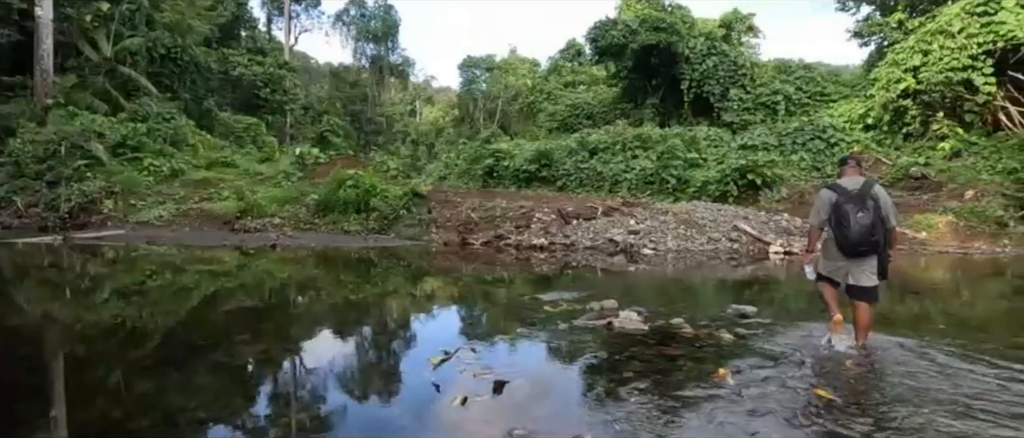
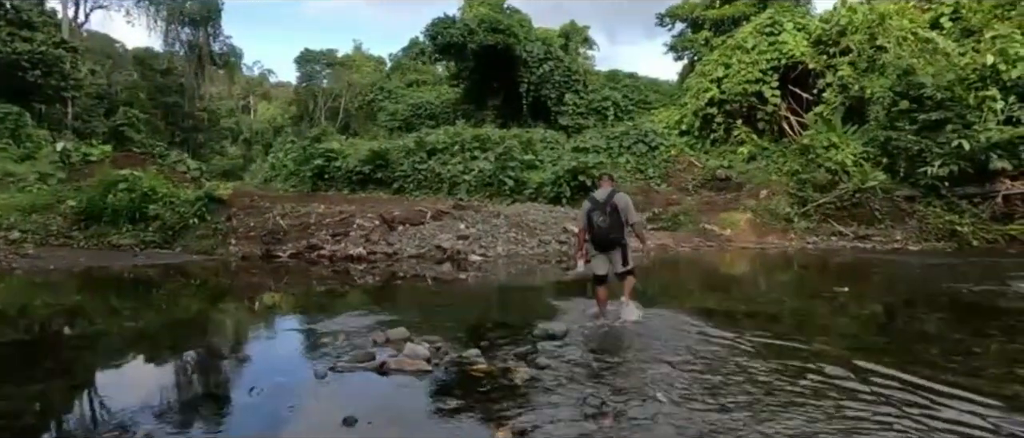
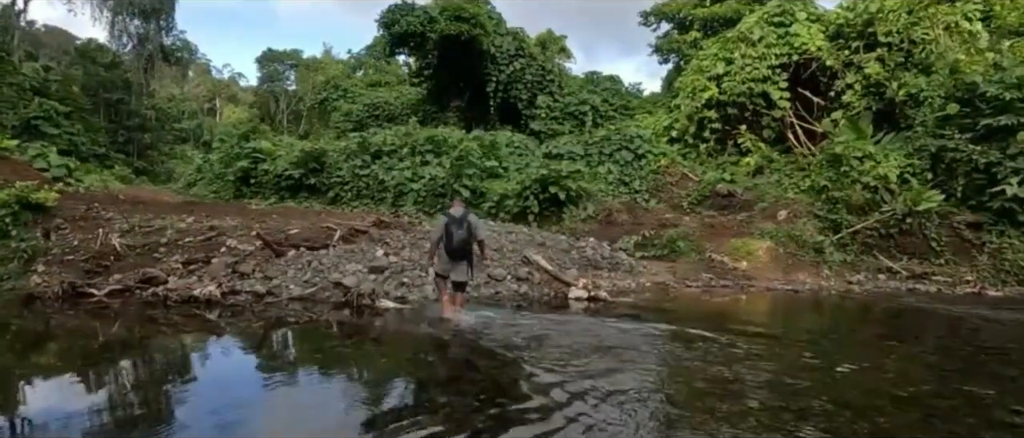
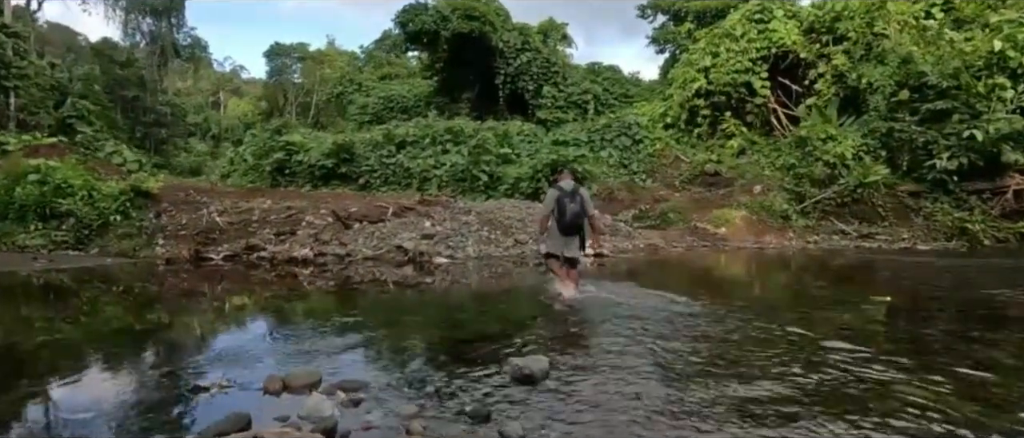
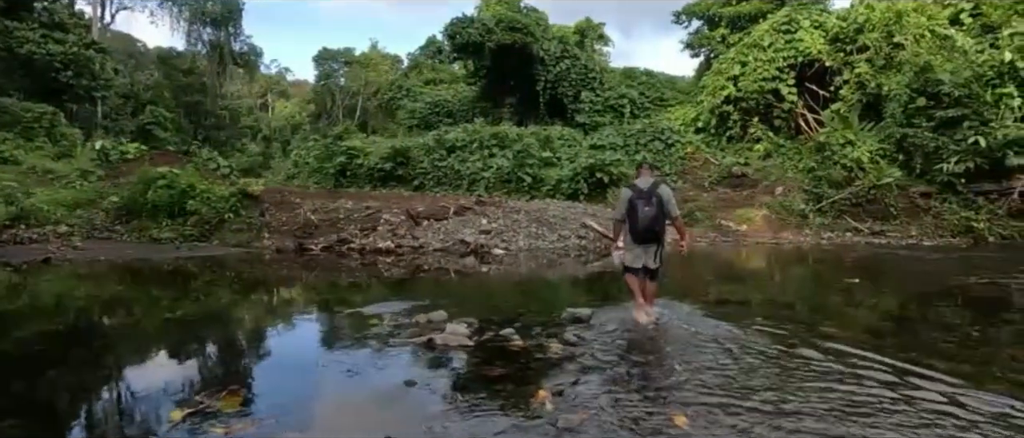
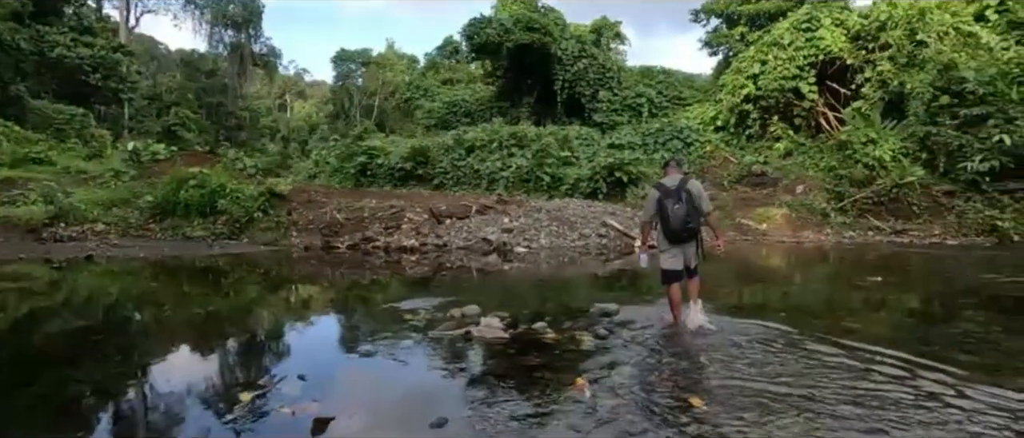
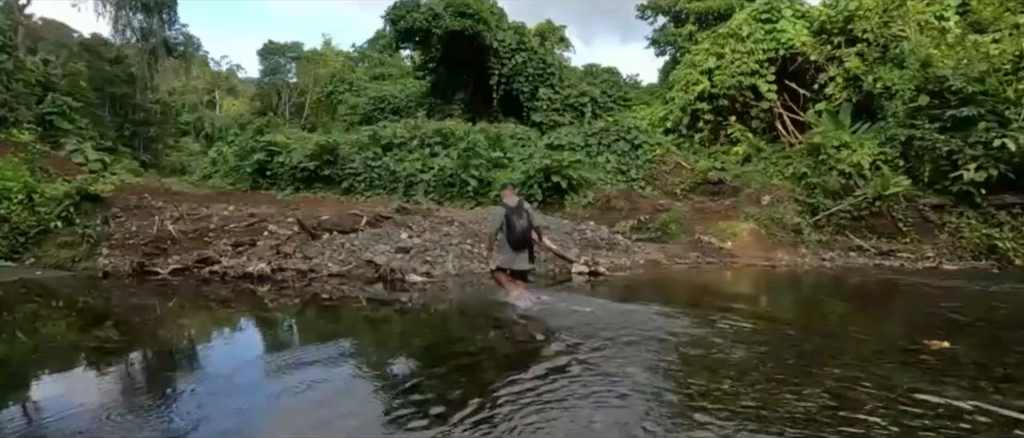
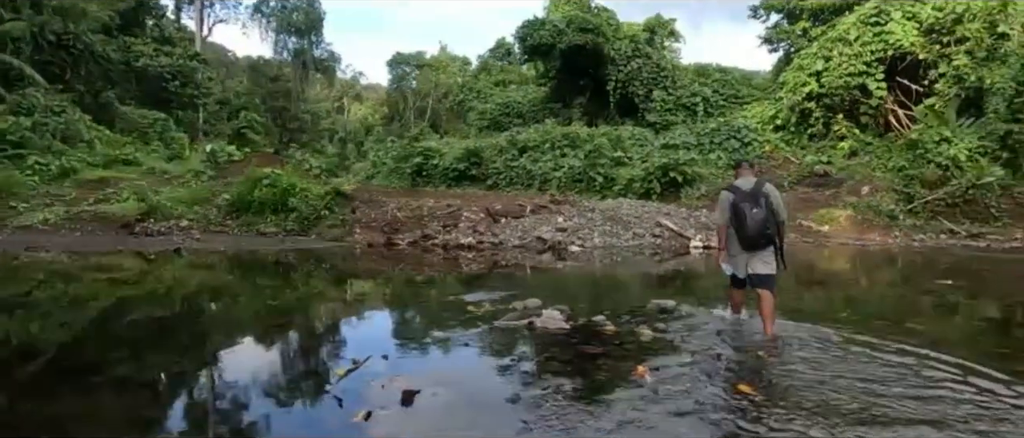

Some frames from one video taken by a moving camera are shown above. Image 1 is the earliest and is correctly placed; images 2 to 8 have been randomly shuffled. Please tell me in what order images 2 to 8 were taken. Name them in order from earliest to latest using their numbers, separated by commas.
8, 6, 5, 2, 4, 7, 3
